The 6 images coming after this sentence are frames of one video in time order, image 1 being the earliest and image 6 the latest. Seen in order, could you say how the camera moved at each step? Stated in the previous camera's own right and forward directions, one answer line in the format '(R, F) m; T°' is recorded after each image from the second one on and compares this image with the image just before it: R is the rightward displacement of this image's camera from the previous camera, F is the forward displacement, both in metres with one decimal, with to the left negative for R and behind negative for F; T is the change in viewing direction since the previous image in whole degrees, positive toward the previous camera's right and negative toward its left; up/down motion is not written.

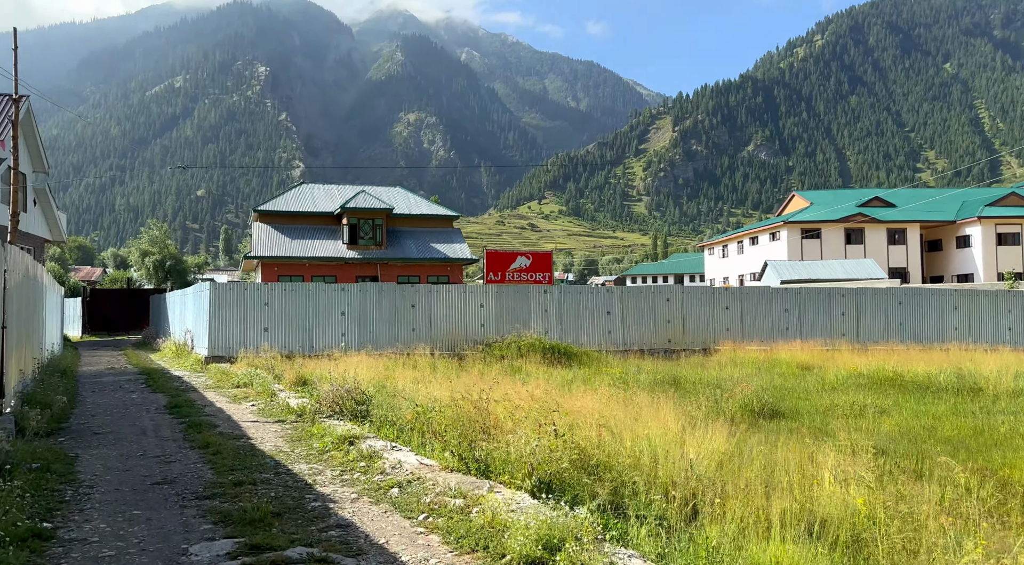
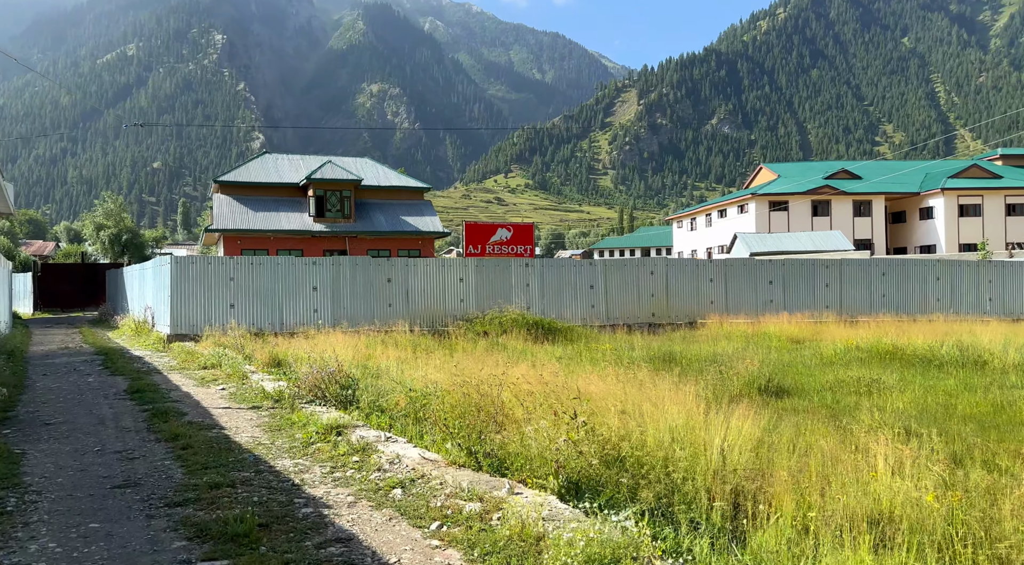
(-0.3, +0.8) m; +2°
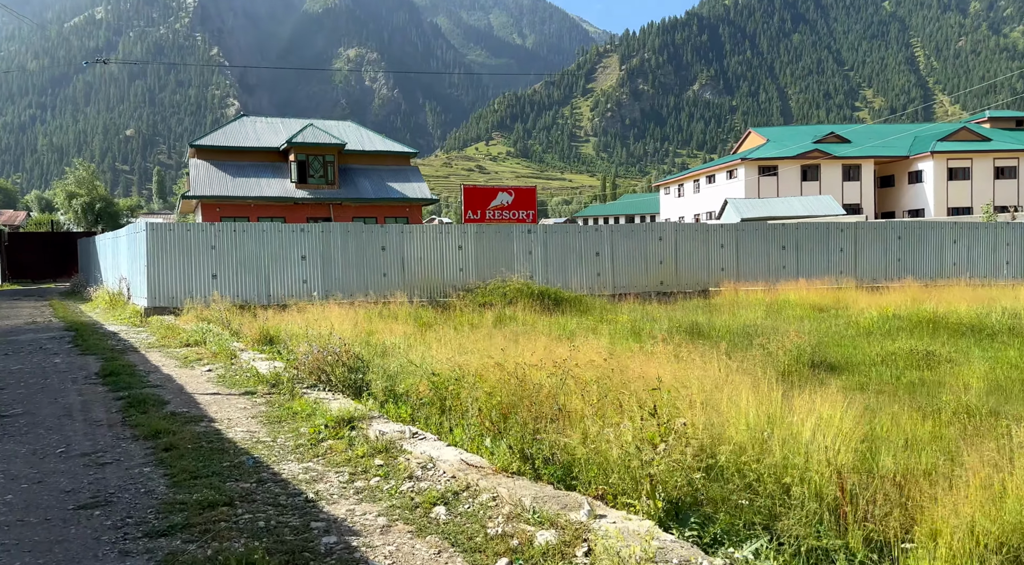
(-0.5, +1.2) m; +1°
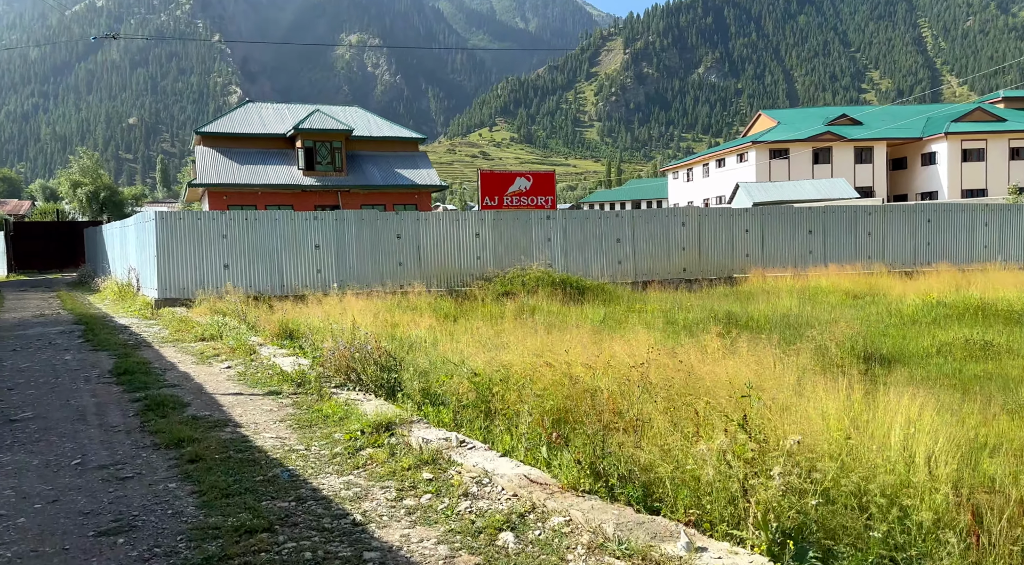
(-0.3, +0.5) m; 0°
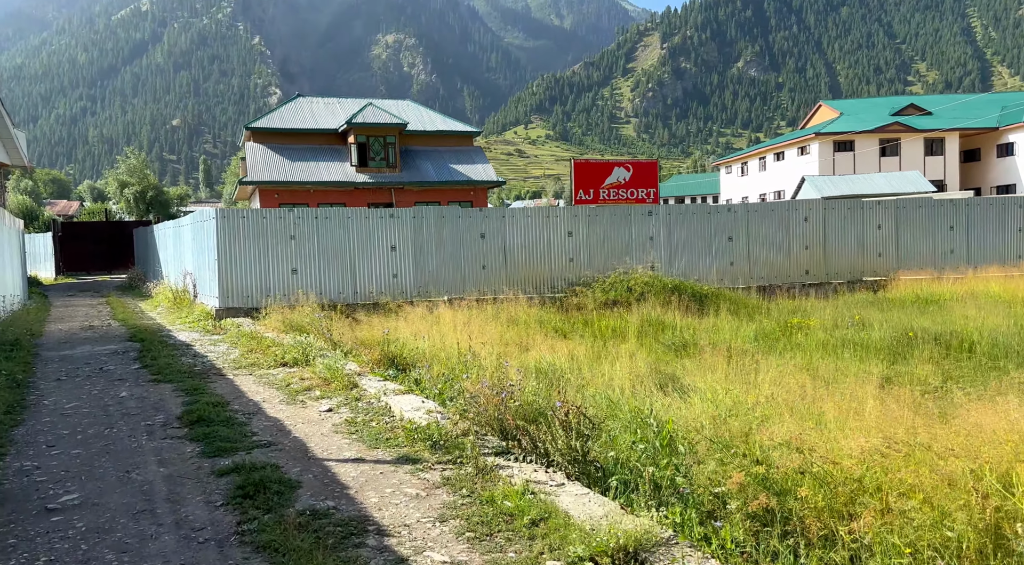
(-1.2, +2.2) m; -2°
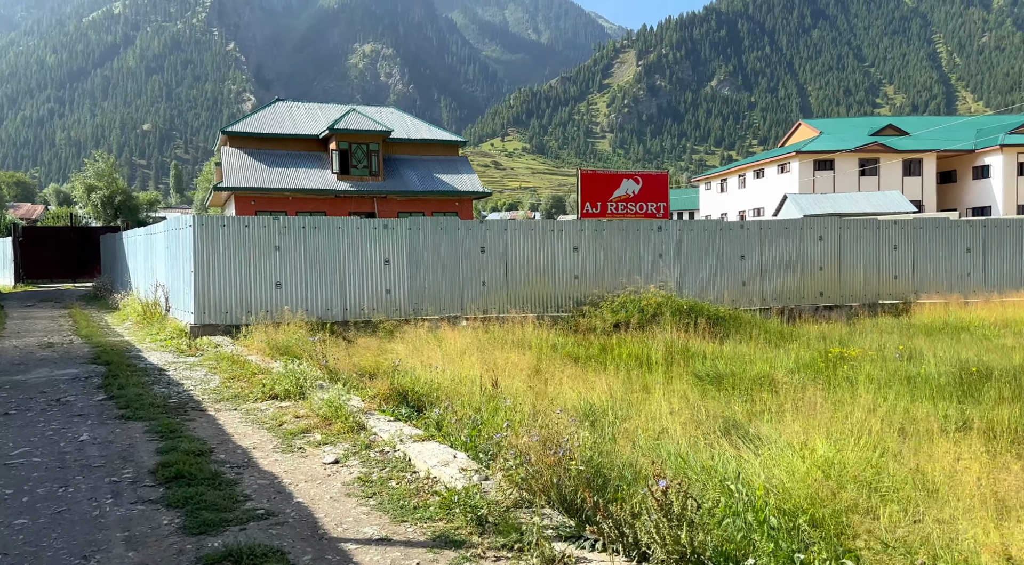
(-0.5, +1.2) m; +2°
